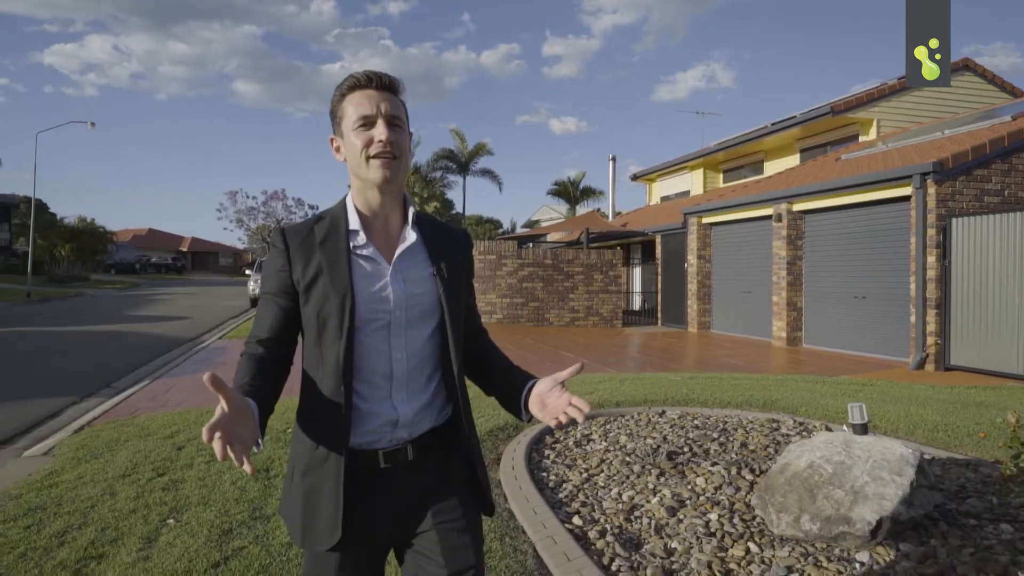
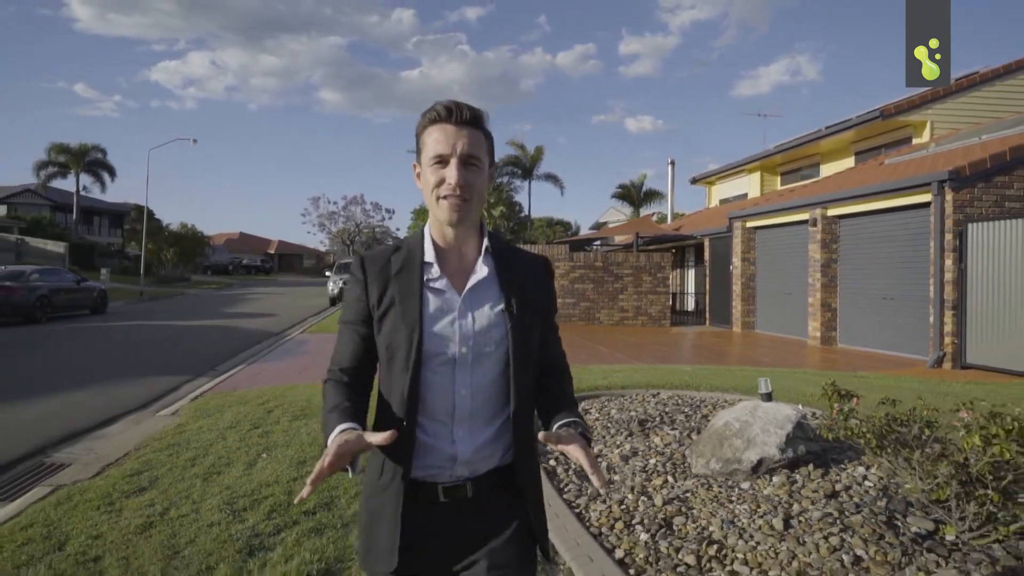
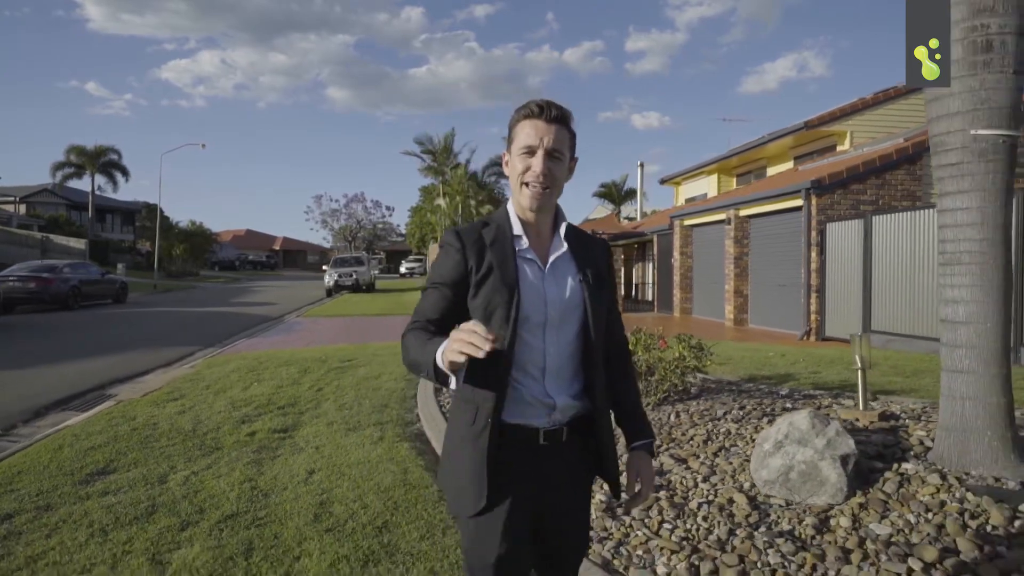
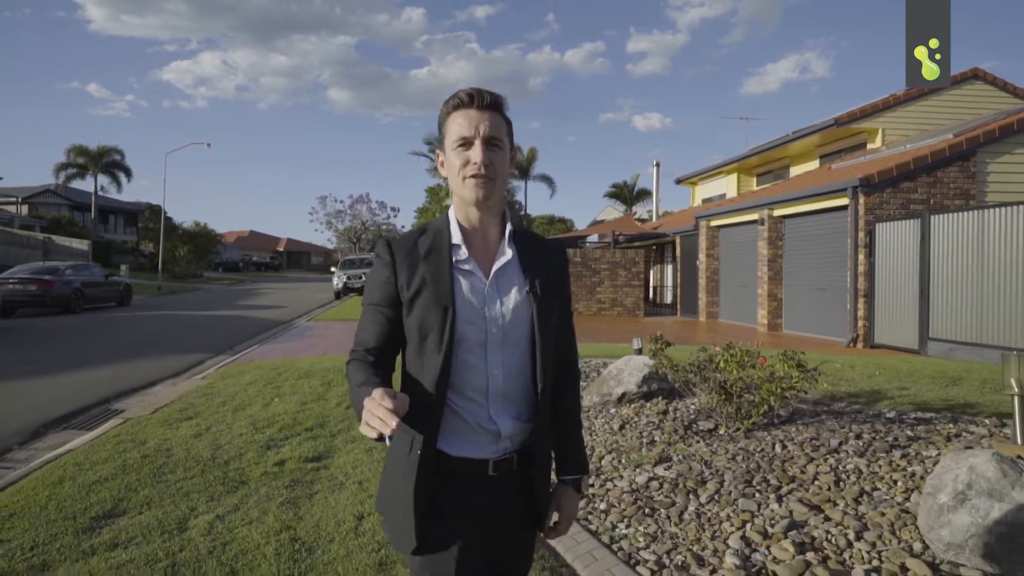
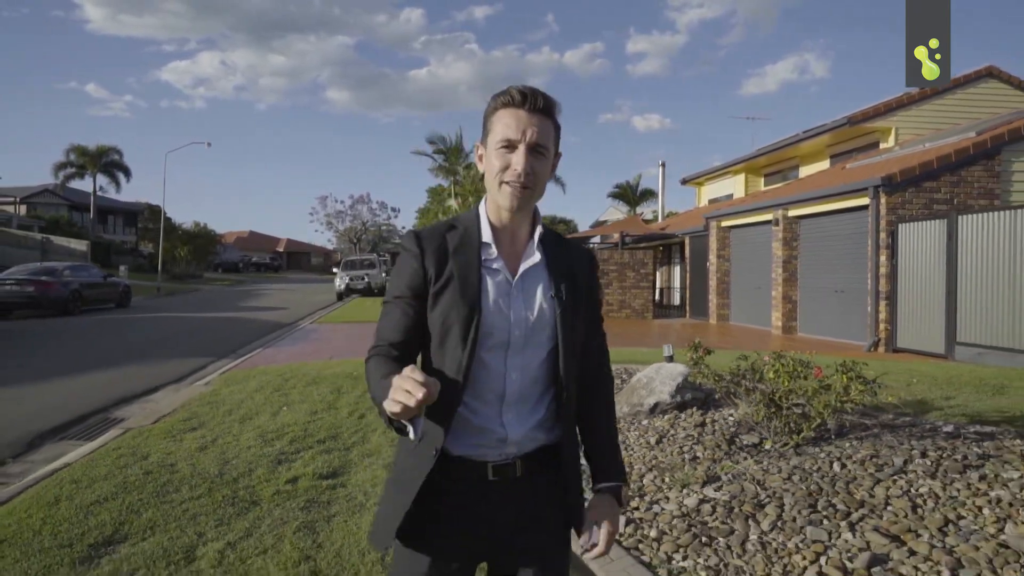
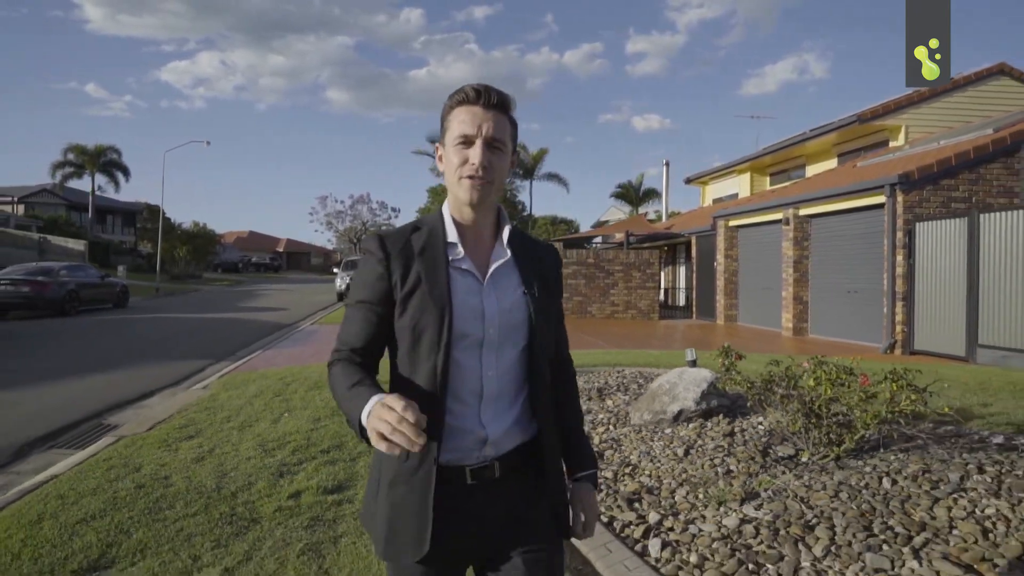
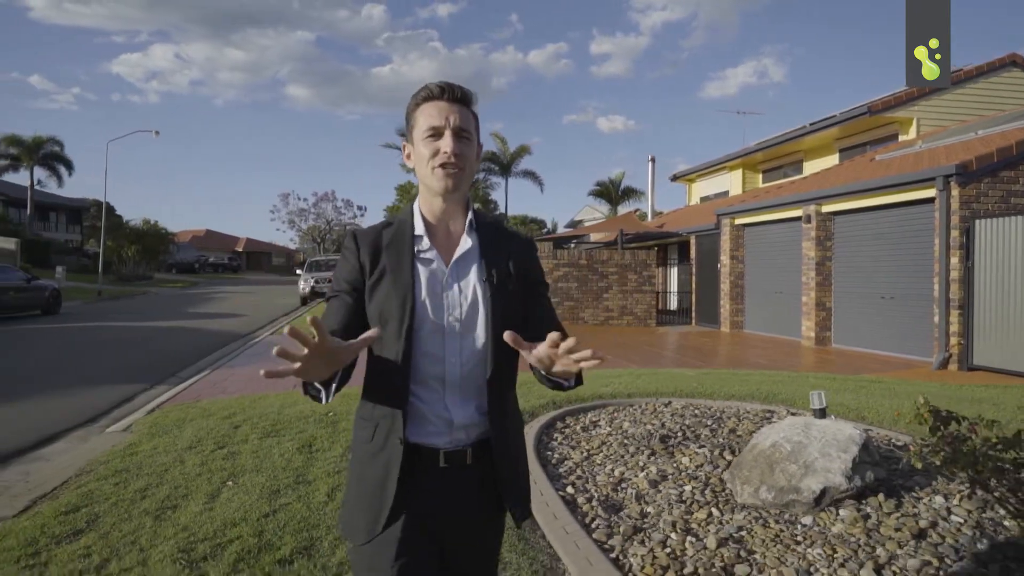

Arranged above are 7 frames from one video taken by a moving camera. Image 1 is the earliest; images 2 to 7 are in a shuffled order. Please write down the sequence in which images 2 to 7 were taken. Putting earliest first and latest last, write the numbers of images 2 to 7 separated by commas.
7, 2, 6, 5, 4, 3
